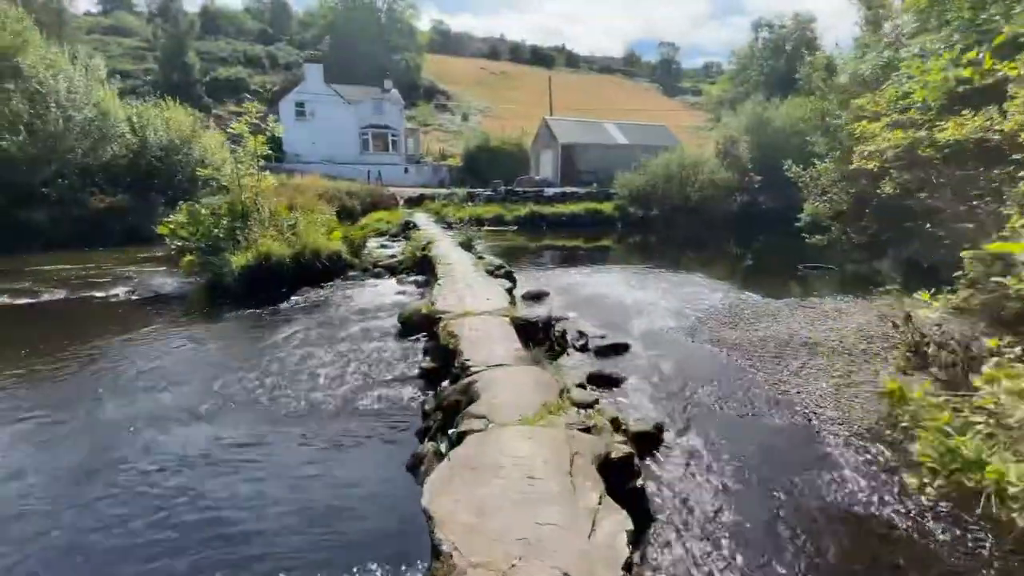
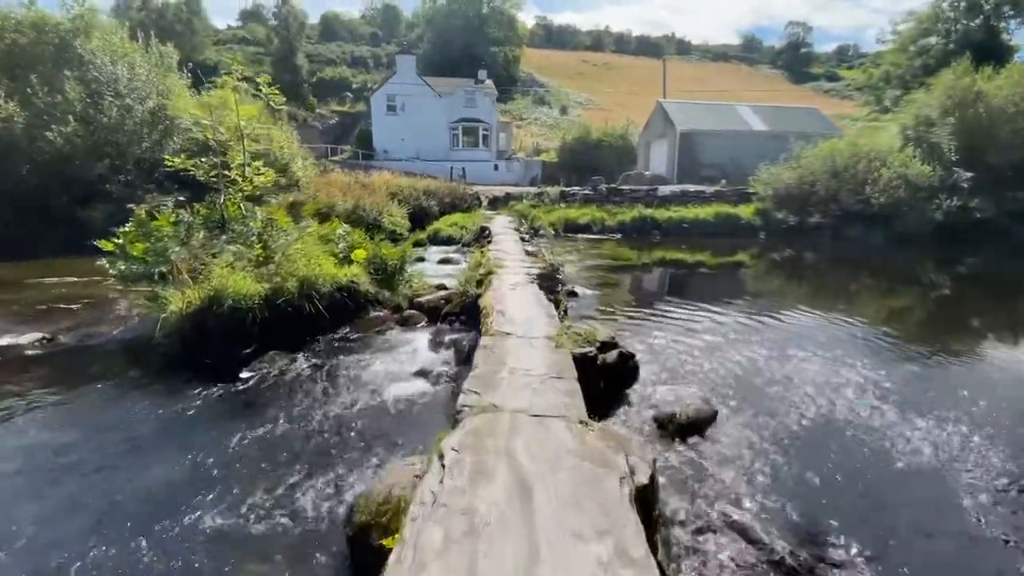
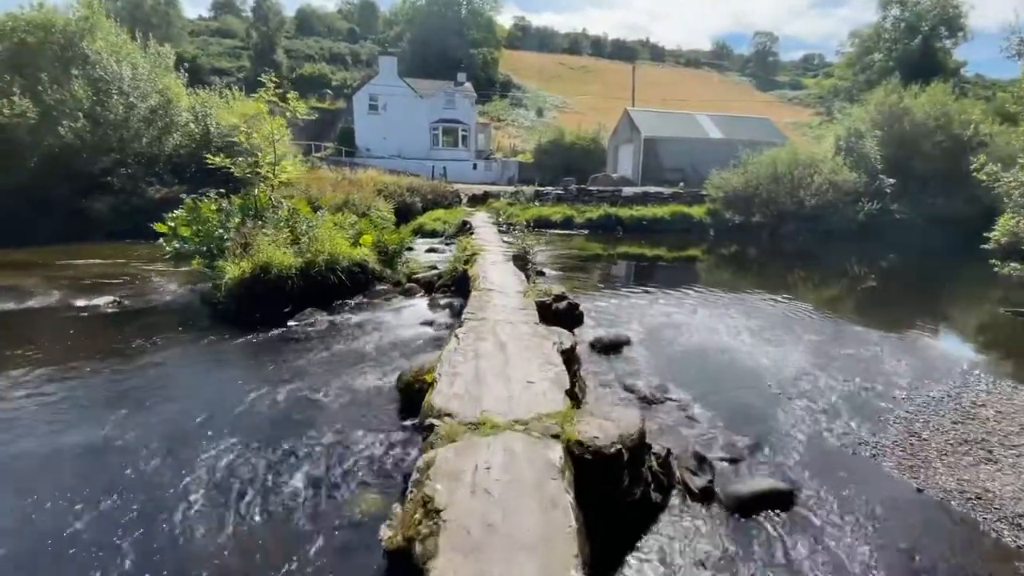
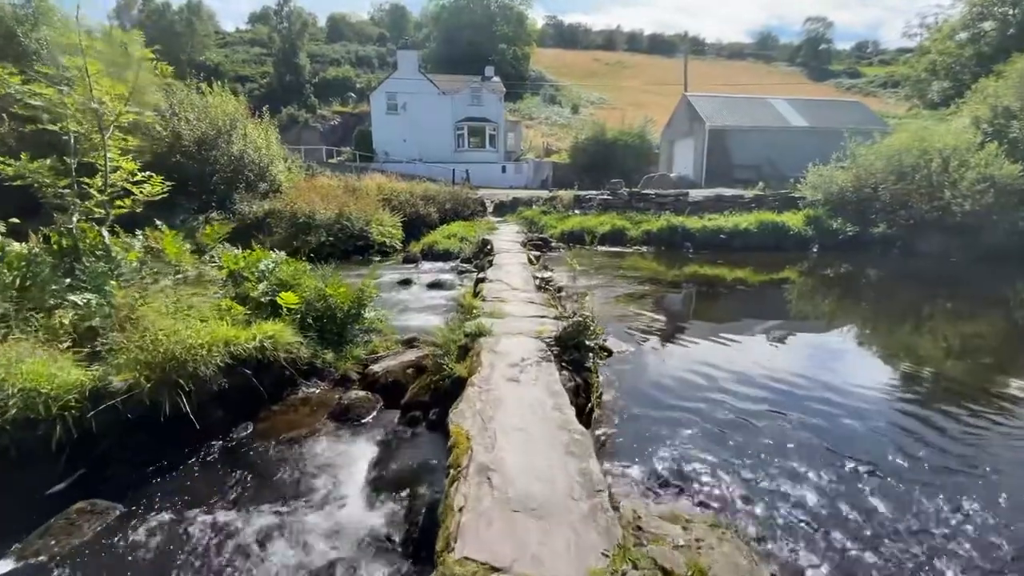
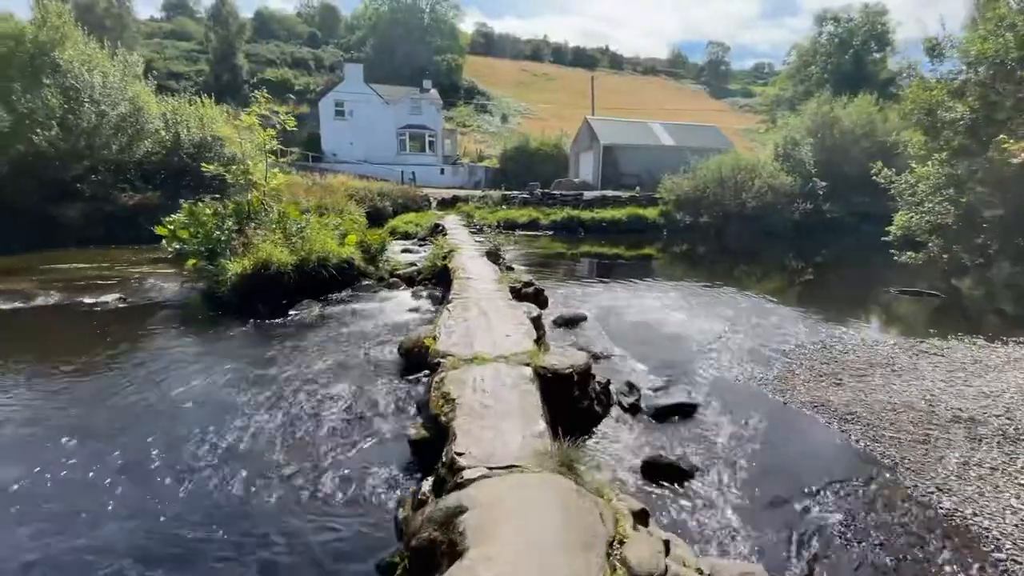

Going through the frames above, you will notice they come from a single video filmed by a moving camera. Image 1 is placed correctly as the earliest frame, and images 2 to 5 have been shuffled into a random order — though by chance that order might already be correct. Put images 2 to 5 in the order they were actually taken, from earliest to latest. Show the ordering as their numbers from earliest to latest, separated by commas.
5, 3, 2, 4
